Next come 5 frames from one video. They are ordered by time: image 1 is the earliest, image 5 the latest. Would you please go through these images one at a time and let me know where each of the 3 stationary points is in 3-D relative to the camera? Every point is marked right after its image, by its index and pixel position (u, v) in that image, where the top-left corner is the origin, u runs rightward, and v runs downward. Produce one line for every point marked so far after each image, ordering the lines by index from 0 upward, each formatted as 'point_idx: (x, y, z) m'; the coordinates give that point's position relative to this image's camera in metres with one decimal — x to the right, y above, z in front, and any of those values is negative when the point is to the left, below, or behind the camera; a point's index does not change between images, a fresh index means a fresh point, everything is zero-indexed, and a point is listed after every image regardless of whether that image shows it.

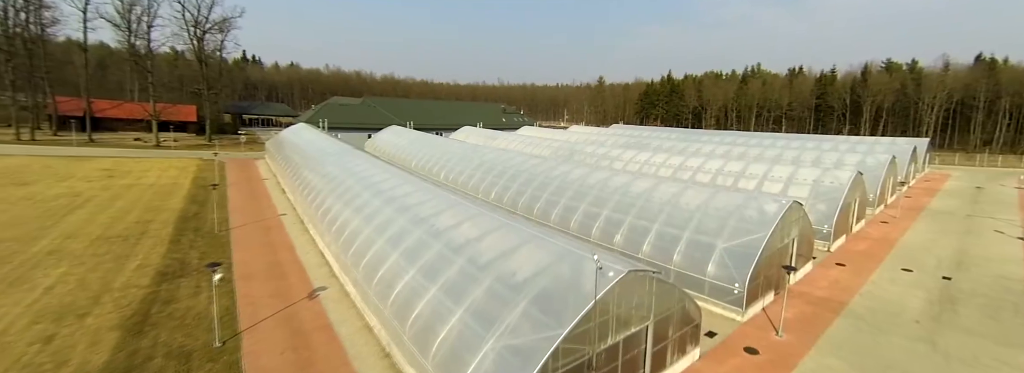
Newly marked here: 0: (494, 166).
0: (-0.8, +0.8, +16.1) m
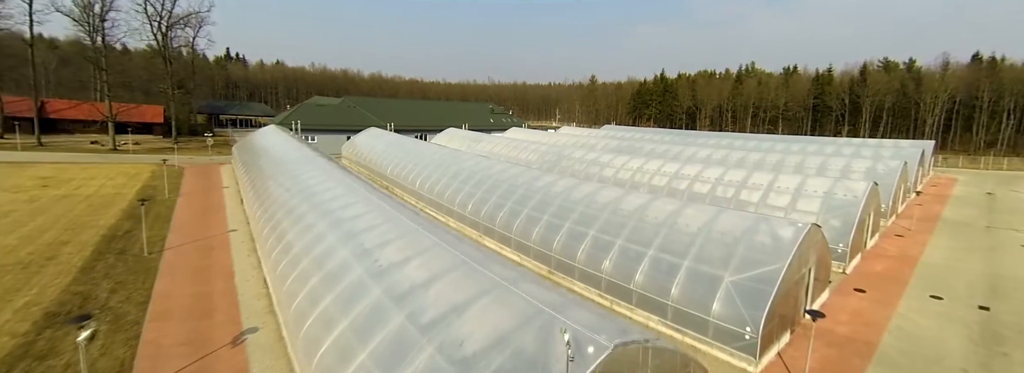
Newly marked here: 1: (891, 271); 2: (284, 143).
0: (-1.5, +0.5, +14.7) m
1: (+9.9, -2.2, +10.4) m
2: (-11.3, +2.1, +19.7) m
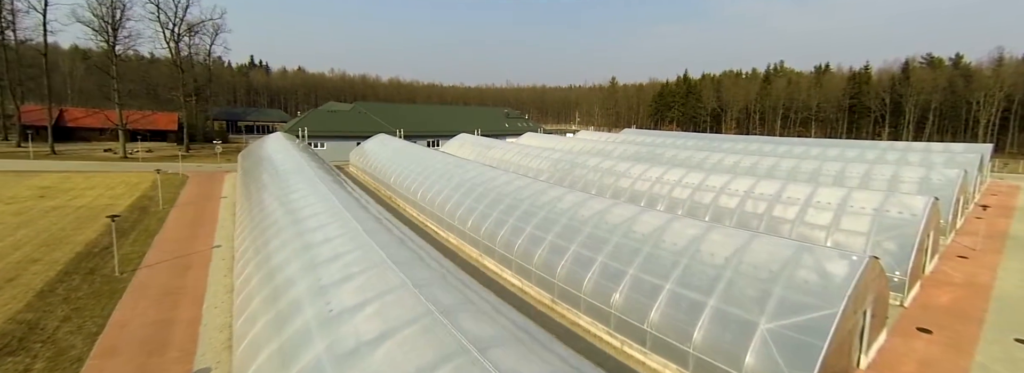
0: (-1.3, +0.1, +13.6) m
1: (+9.9, -2.6, +8.8) m
2: (-10.8, +1.7, +19.1) m
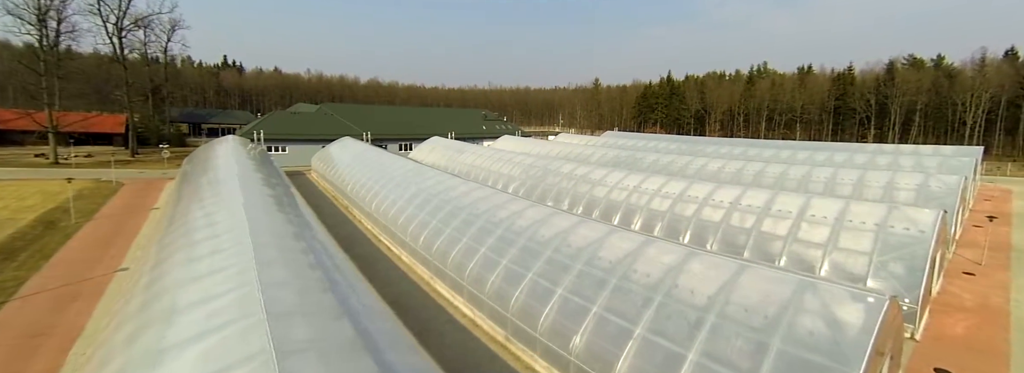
0: (-2.5, -0.3, +12.1) m
1: (+8.9, -2.8, +7.6) m
2: (-12.2, +1.3, +17.3) m
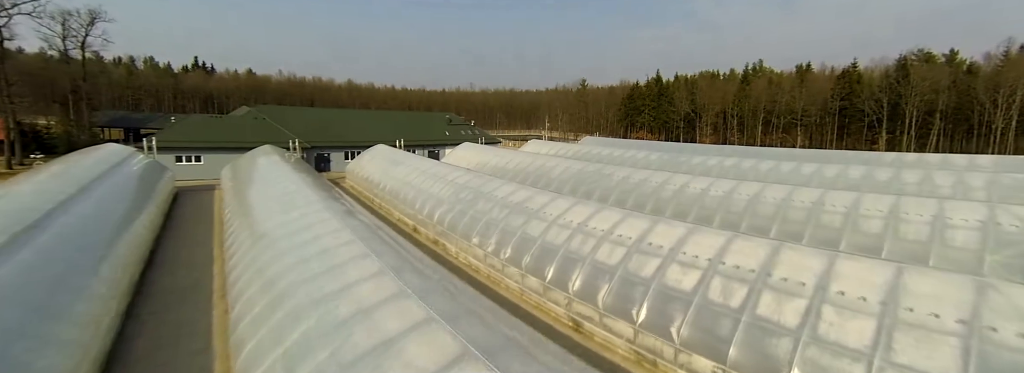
0: (-4.9, -1.1, +8.4) m
1: (+6.5, -3.6, +3.9) m
2: (-14.6, +0.4, +13.6) m
